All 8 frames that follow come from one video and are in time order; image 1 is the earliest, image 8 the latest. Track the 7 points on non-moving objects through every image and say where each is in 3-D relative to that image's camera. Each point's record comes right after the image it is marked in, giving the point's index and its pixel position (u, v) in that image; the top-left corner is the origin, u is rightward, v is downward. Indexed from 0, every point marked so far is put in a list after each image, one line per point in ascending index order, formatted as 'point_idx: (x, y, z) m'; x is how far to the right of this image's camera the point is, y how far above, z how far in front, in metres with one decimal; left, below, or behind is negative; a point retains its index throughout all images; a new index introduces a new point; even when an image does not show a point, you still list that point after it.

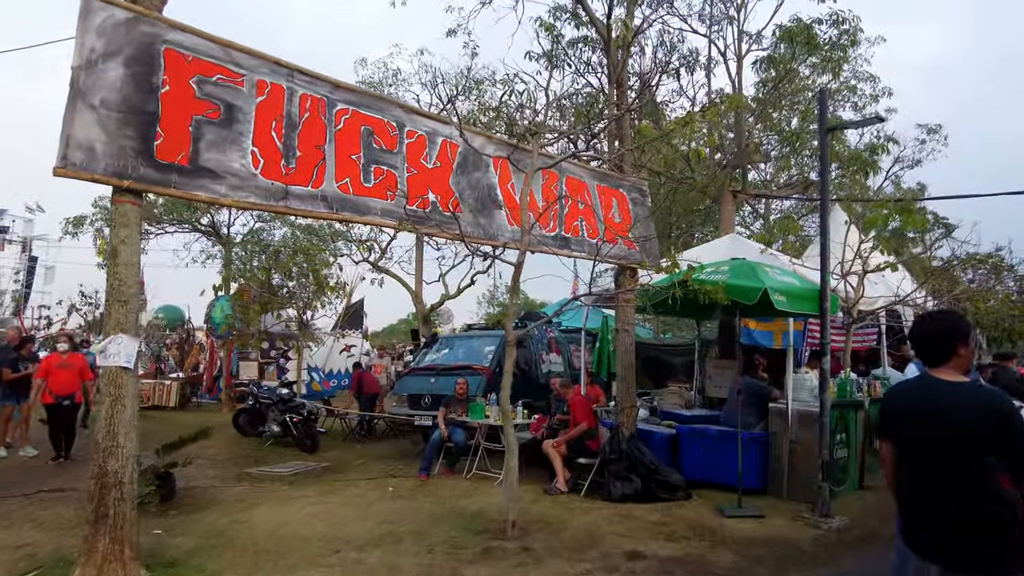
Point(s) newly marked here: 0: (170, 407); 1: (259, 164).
0: (-8.8, -3.0, +16.9) m
1: (-2.1, +1.0, +5.4) m
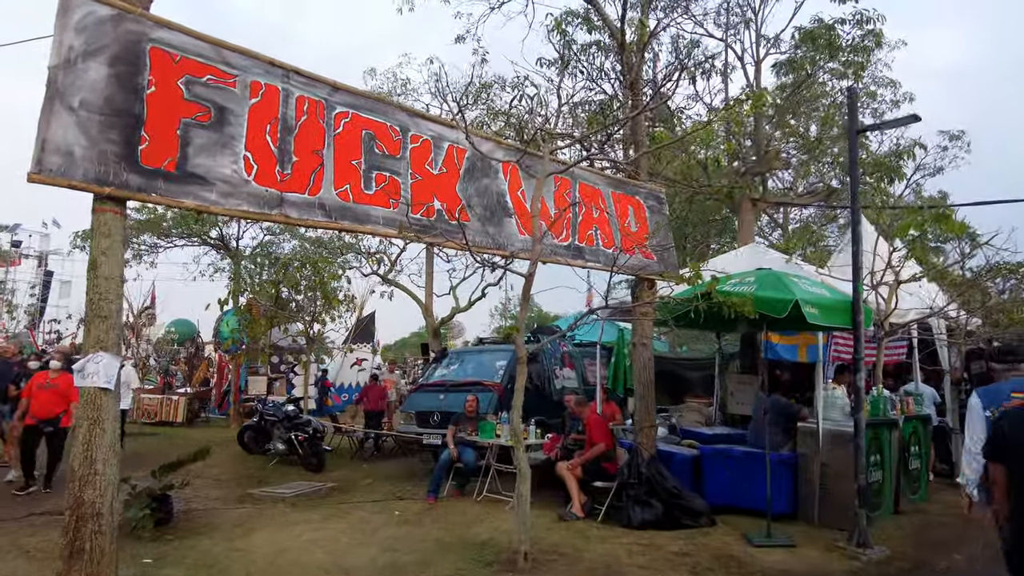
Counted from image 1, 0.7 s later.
0: (-8.4, -3.4, +16.6) m
1: (-2.0, +0.9, +5.1) m
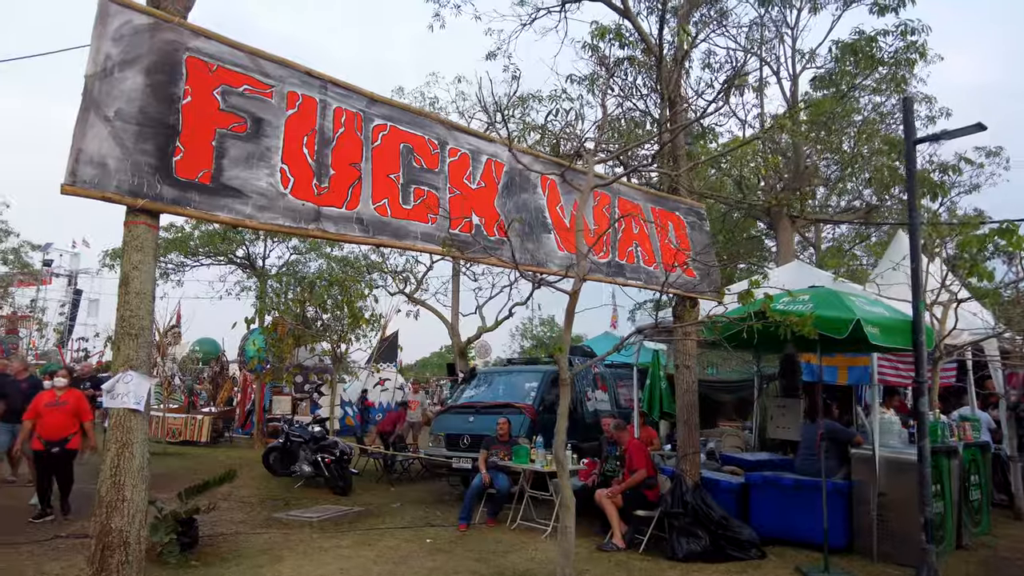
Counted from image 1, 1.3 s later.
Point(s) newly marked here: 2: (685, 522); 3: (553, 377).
0: (-7.8, -3.9, +16.5) m
1: (-1.7, +0.8, +4.9) m
2: (+1.8, -2.4, +6.7) m
3: (+0.6, -1.4, +10.3) m
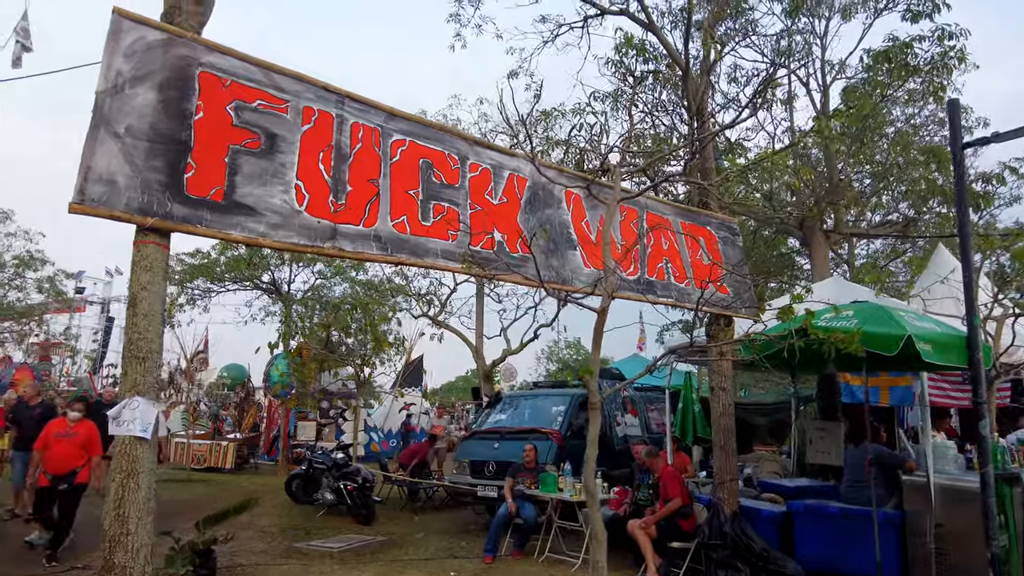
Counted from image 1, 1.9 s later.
0: (-7.1, -4.5, +16.4) m
1: (-1.5, +0.6, +4.8) m
2: (+2.0, -2.6, +6.3) m
3: (+1.0, -1.7, +10.0) m
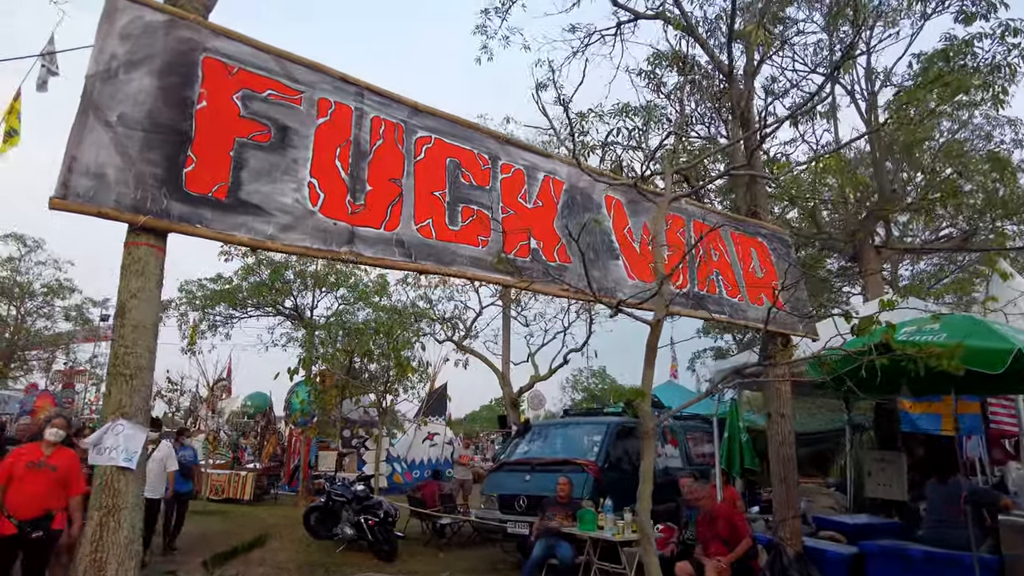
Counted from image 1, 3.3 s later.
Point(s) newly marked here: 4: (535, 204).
0: (-6.4, -5.1, +15.8) m
1: (-1.3, +0.6, +4.2) m
2: (+2.3, -2.7, +5.5) m
3: (+1.5, -2.0, +9.3) m
4: (+0.2, +0.7, +5.2) m
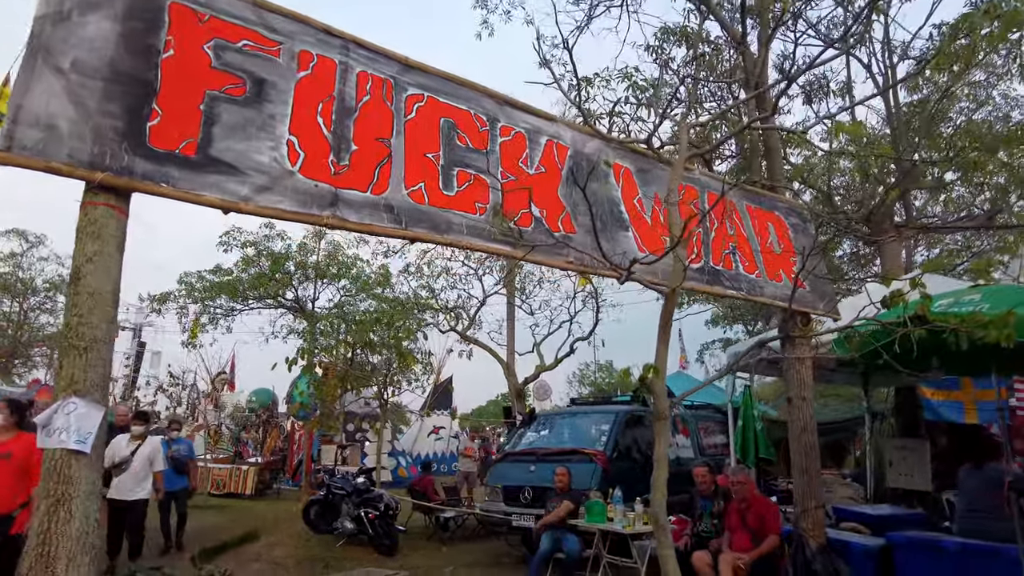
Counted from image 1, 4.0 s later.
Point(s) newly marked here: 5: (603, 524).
0: (-6.3, -4.9, +15.5) m
1: (-1.3, +0.8, +3.9) m
2: (+2.4, -2.4, +5.1) m
3: (+1.5, -1.8, +8.9) m
4: (+0.2, +0.9, +4.8) m
5: (+0.9, -2.4, +6.8) m
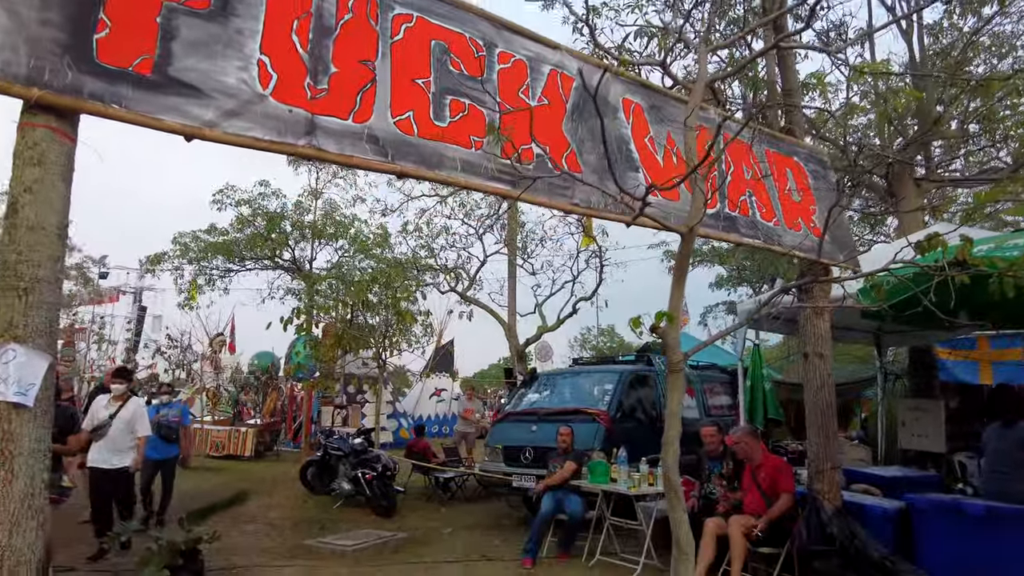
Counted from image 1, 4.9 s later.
0: (-6.2, -3.9, +15.4) m
1: (-1.3, +1.1, +3.5) m
2: (+2.4, -2.1, +4.9) m
3: (+1.6, -1.2, +8.6) m
4: (+0.2, +1.2, +4.4) m
5: (+0.9, -2.0, +6.6) m
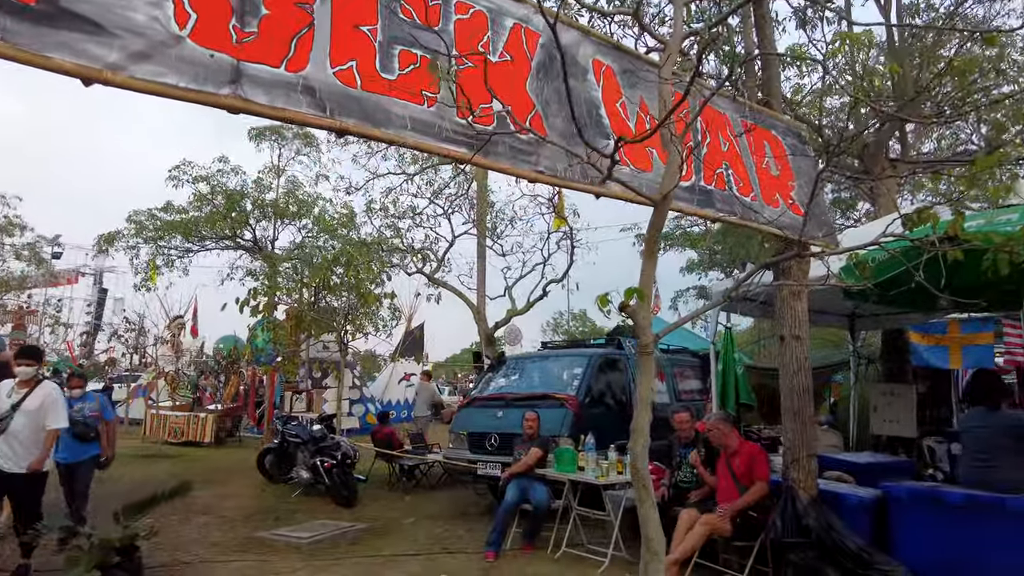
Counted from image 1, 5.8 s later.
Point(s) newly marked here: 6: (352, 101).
0: (-7.0, -3.5, +14.8) m
1: (-1.5, +1.2, +3.0) m
2: (+2.1, -1.9, +4.6) m
3: (+1.1, -0.9, +8.3) m
4: (-0.1, +1.4, +4.0) m
5: (+0.6, -1.8, +6.3) m
6: (-0.8, +0.9, +3.4) m
